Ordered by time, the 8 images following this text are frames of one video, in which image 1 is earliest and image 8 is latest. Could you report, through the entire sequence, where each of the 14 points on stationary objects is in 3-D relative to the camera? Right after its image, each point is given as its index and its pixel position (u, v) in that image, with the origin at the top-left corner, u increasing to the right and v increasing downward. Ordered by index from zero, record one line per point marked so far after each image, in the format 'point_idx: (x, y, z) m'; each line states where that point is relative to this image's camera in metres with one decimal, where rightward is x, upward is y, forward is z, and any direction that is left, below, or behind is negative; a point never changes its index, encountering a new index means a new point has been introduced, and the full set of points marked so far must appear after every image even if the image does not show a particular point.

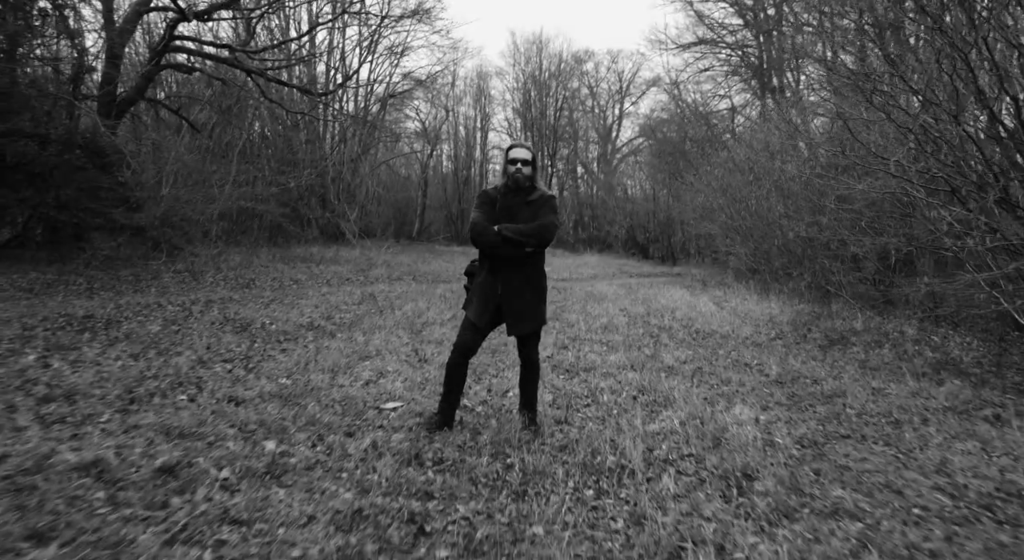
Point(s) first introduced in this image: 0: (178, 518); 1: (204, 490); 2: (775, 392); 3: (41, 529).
0: (-1.4, -1.0, +2.1) m
1: (-1.4, -1.0, +2.3) m
2: (+2.5, -1.1, +4.8) m
3: (-1.8, -1.0, +1.9) m
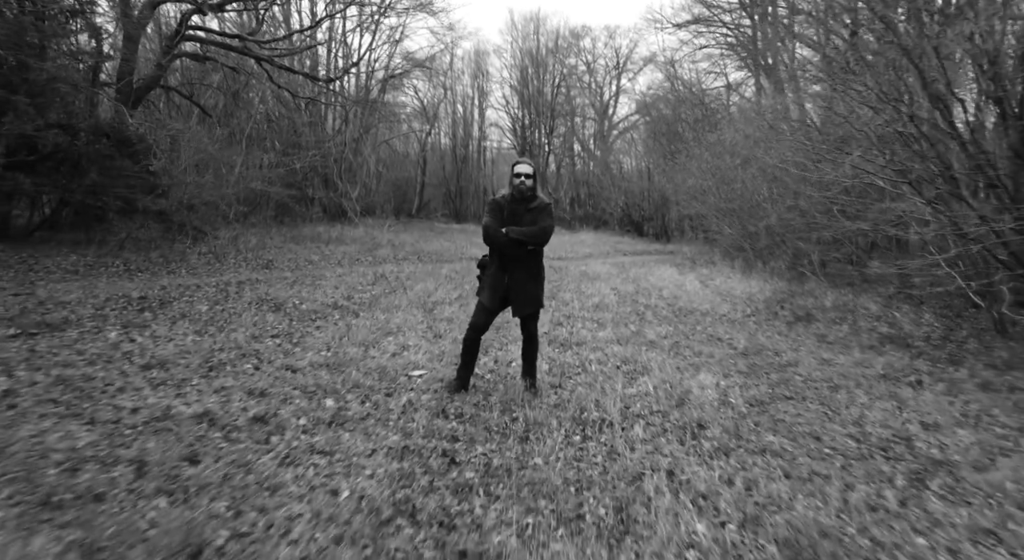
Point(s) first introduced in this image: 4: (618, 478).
0: (-1.3, -1.0, +2.9) m
1: (-1.4, -0.9, +3.1) m
2: (+2.6, -0.9, +5.6) m
3: (-1.7, -1.0, +2.7) m
4: (+0.6, -1.2, +3.0) m
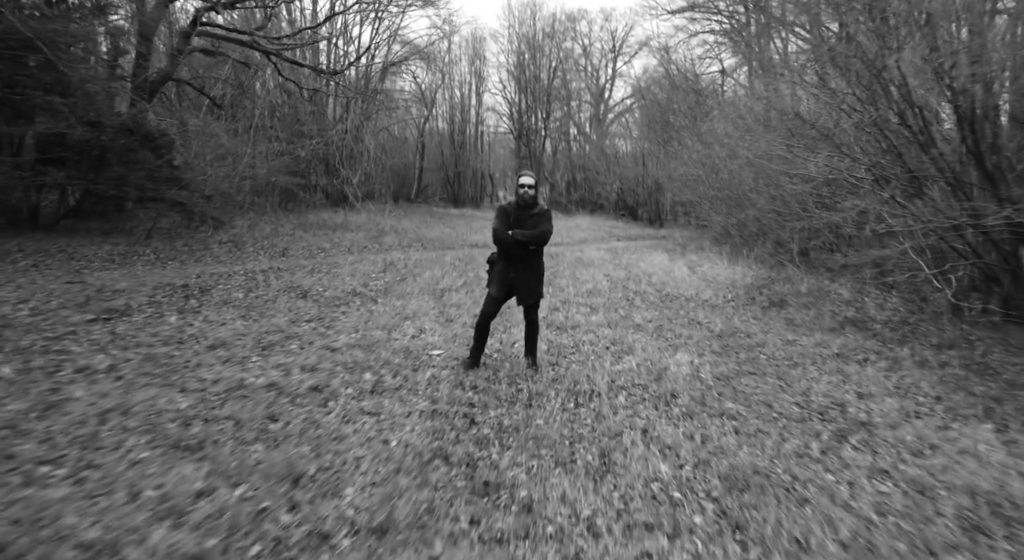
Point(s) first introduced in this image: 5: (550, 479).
0: (-1.3, -1.0, +3.6) m
1: (-1.3, -0.9, +3.8) m
2: (+2.6, -0.8, +6.4) m
3: (-1.7, -0.9, +3.4) m
4: (+0.7, -1.1, +3.7) m
5: (+0.2, -1.2, +3.1) m
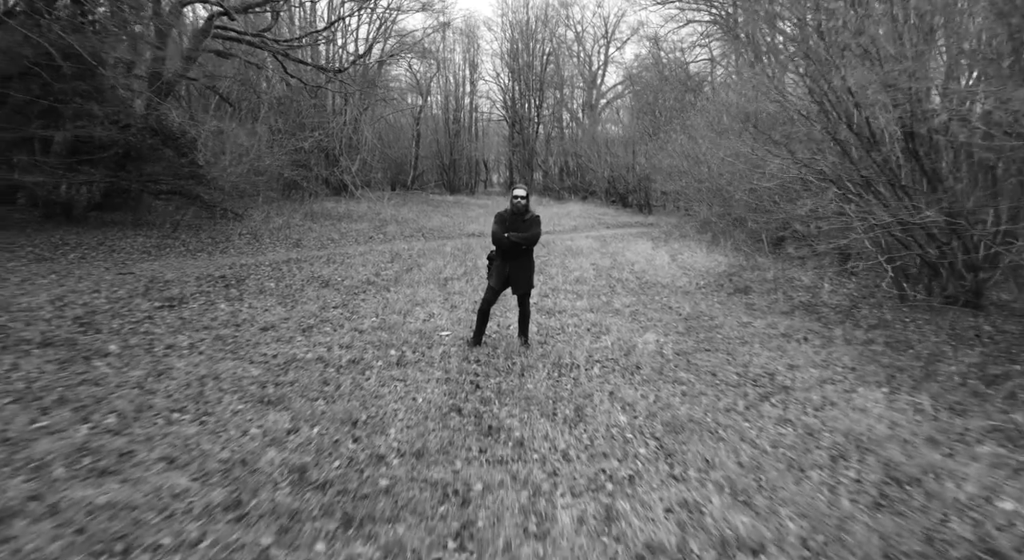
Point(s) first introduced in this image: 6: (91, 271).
0: (-1.3, -0.9, +4.7) m
1: (-1.3, -0.9, +4.9) m
2: (+2.5, -0.7, +7.5) m
3: (-1.7, -0.9, +4.5) m
4: (+0.7, -1.1, +4.8) m
5: (+0.2, -1.2, +4.1) m
6: (-6.7, +0.2, +7.8) m
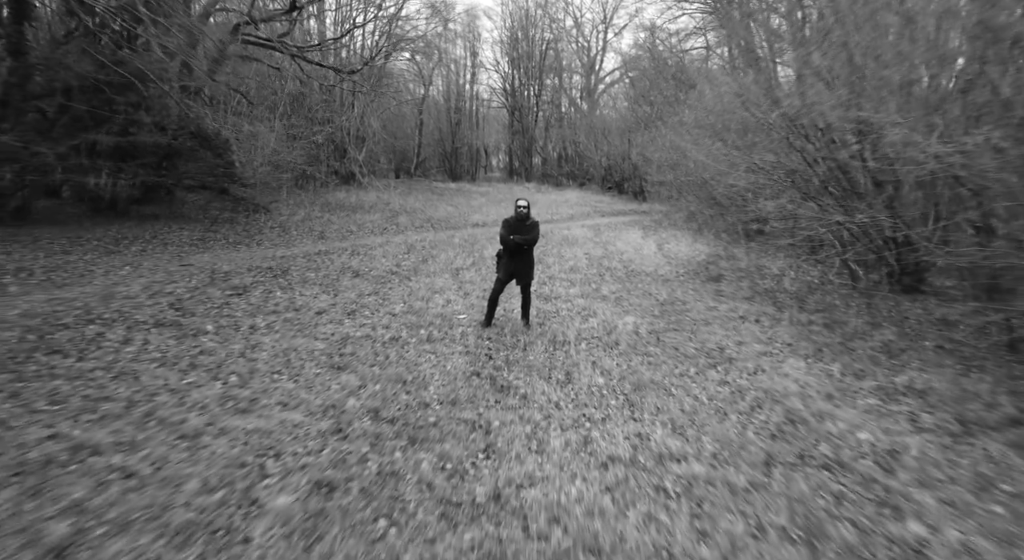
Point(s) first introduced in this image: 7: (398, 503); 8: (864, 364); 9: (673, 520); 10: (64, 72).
0: (-1.2, -0.9, +6.1) m
1: (-1.3, -0.8, +6.3) m
2: (+2.6, -0.5, +8.9) m
3: (-1.6, -0.9, +5.9) m
4: (+0.7, -1.0, +6.2) m
5: (+0.3, -1.2, +5.6) m
6: (-6.6, +0.3, +9.1) m
7: (-0.8, -1.6, +3.5) m
8: (+4.6, -1.1, +6.4) m
9: (+1.1, -1.7, +3.5) m
10: (-9.5, +4.4, +10.5) m
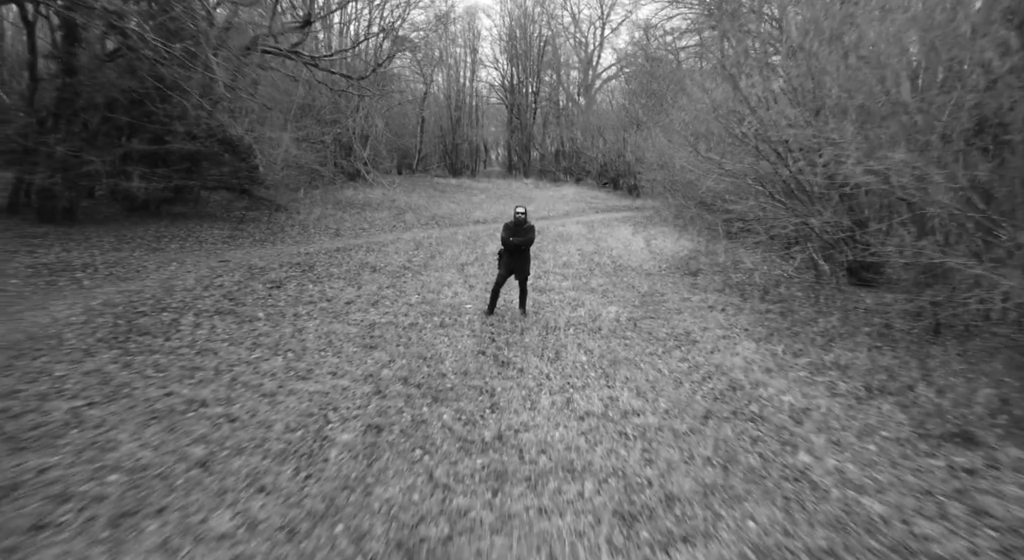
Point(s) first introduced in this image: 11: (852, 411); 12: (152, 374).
0: (-1.3, -0.8, +7.3) m
1: (-1.3, -0.7, +7.5) m
2: (+2.6, -0.4, +10.2) m
3: (-1.6, -0.8, +7.2) m
4: (+0.7, -1.0, +7.5) m
5: (+0.3, -1.1, +6.8) m
6: (-6.6, +0.4, +10.4) m
7: (-0.8, -1.5, +4.7) m
8: (+4.5, -1.0, +7.7) m
9: (+1.1, -1.7, +4.8) m
10: (-9.6, +4.6, +11.6) m
11: (+3.9, -1.5, +5.7) m
12: (-4.0, -1.0, +5.4) m
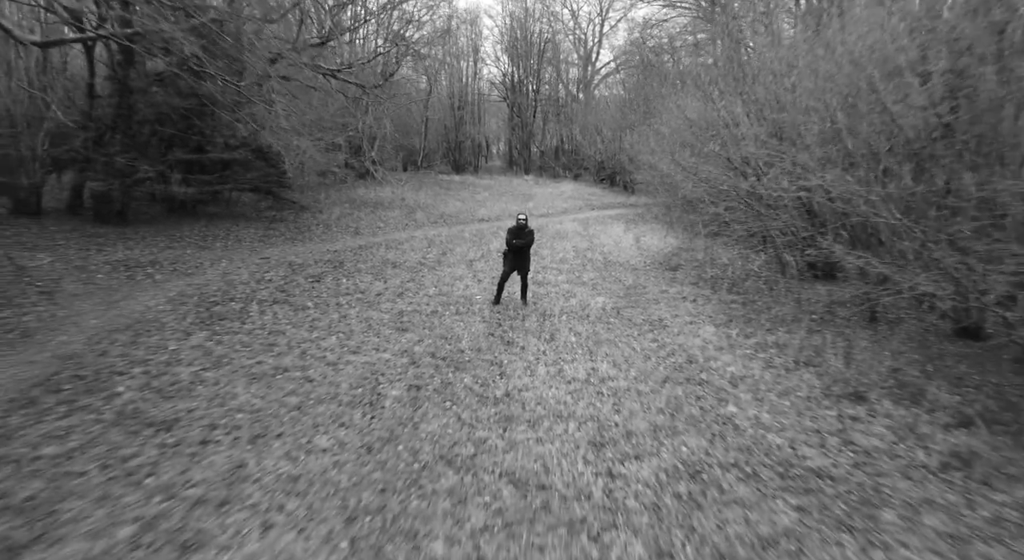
0: (-1.2, -0.7, +9.0) m
1: (-1.2, -0.7, +9.2) m
2: (+2.6, -0.3, +11.9) m
3: (-1.6, -0.7, +8.8) m
4: (+0.8, -0.9, +9.2) m
5: (+0.3, -1.0, +8.5) m
6: (-6.6, +0.6, +12.0) m
7: (-0.7, -1.5, +6.4) m
8: (+4.6, -0.9, +9.4) m
9: (+1.2, -1.6, +6.4) m
10: (-9.5, +4.7, +13.2) m
11: (+4.0, -1.5, +7.4) m
12: (-3.9, -1.0, +7.1) m
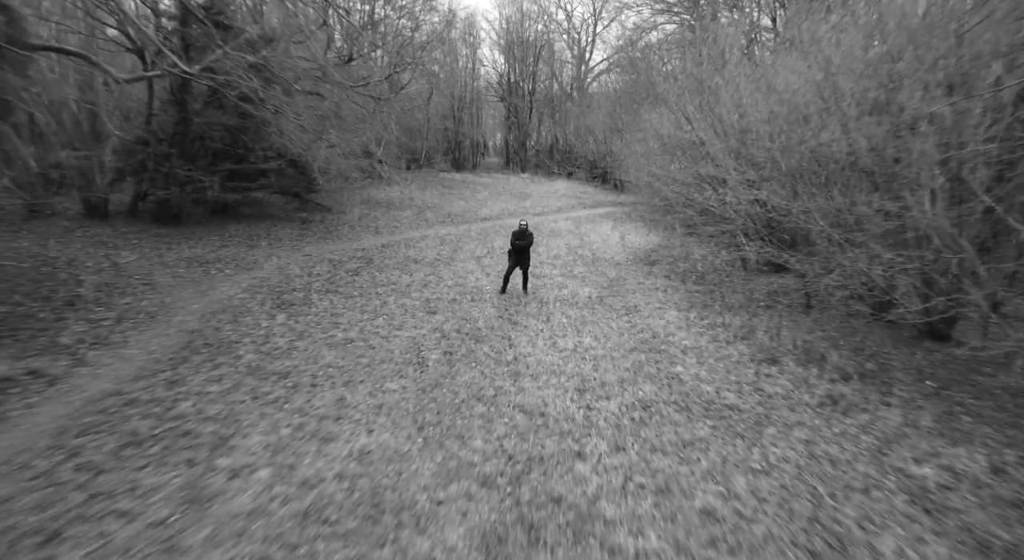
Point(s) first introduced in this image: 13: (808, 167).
0: (-1.1, -0.6, +11.3) m
1: (-1.1, -0.5, +11.5) m
2: (+2.7, -0.1, +14.2) m
3: (-1.5, -0.6, +11.2) m
4: (+0.9, -0.8, +11.6) m
5: (+0.4, -0.9, +10.9) m
6: (-6.5, +0.8, +14.3) m
7: (-0.6, -1.4, +8.8) m
8: (+4.7, -0.8, +11.8) m
9: (+1.3, -1.5, +8.8) m
10: (-9.5, +4.9, +15.4) m
11: (+4.1, -1.4, +9.8) m
12: (-3.8, -0.9, +9.4) m
13: (+6.3, +2.4, +10.5) m
